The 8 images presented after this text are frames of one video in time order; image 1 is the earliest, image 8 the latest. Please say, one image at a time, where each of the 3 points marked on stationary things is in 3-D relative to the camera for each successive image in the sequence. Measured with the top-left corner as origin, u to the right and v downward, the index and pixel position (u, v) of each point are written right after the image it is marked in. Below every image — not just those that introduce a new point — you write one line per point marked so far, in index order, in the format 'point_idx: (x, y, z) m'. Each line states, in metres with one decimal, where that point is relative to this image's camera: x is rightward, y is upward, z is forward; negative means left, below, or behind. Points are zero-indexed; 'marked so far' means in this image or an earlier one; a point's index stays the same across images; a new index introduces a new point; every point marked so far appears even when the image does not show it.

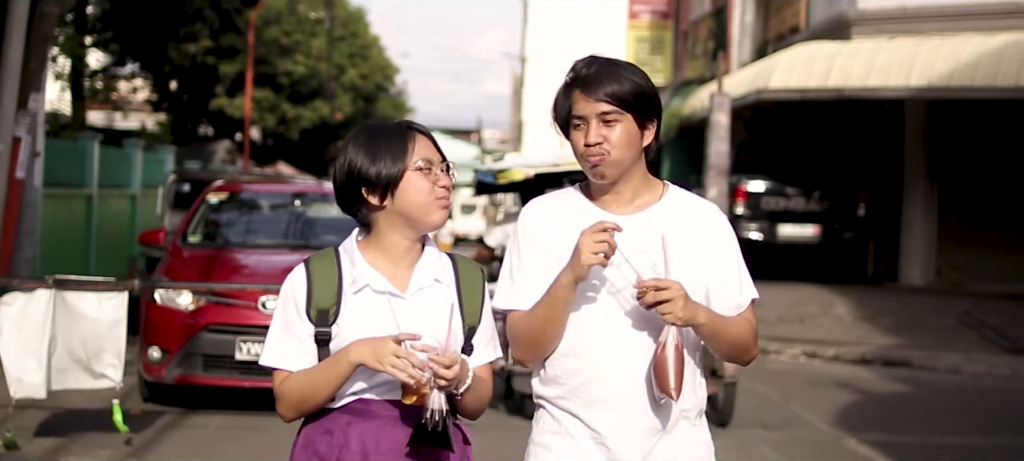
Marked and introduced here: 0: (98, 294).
0: (-2.2, -0.3, +6.7) m
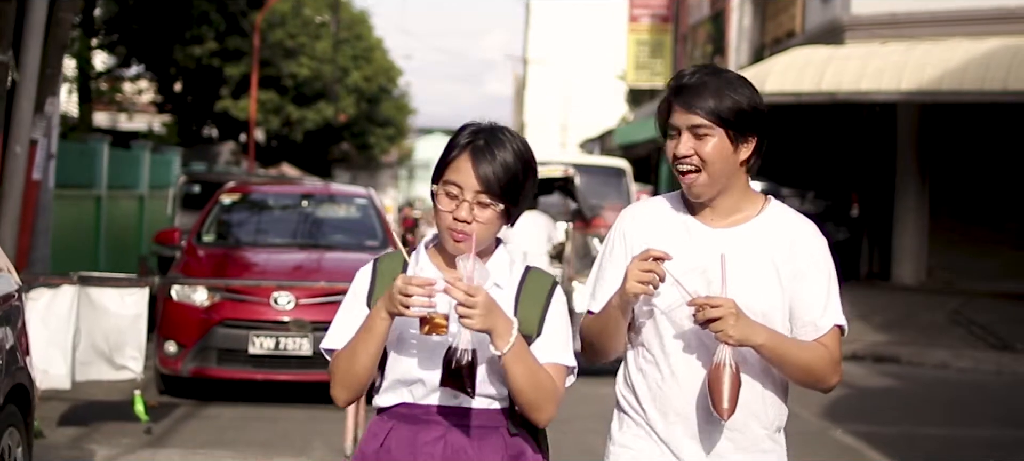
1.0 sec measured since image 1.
0: (-2.2, -0.3, +7.1) m
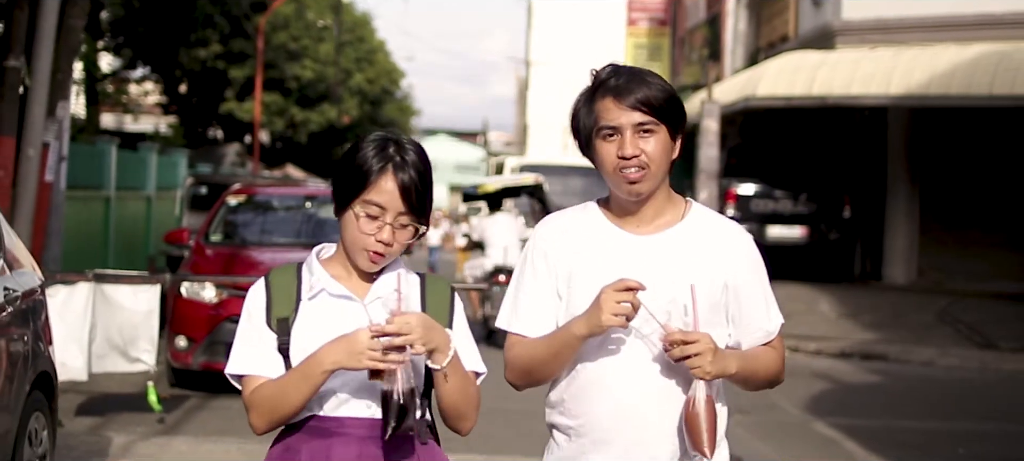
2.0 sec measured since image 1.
0: (-2.2, -0.3, +7.4) m
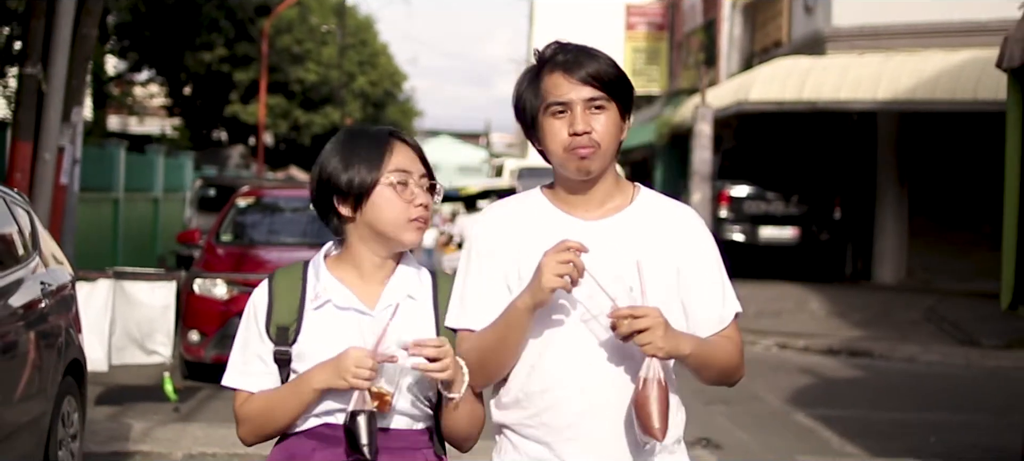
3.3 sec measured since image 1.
0: (-2.2, -0.3, +7.9) m
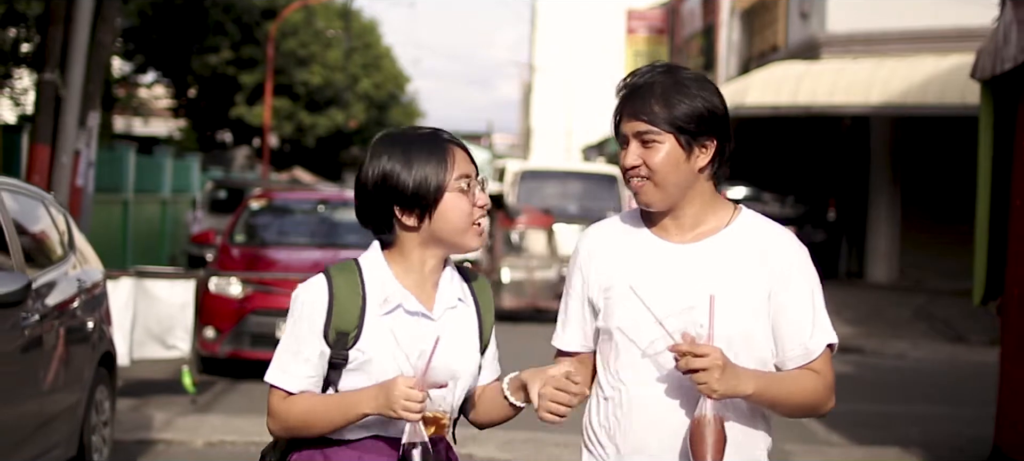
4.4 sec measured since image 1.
0: (-2.2, -0.3, +8.3) m
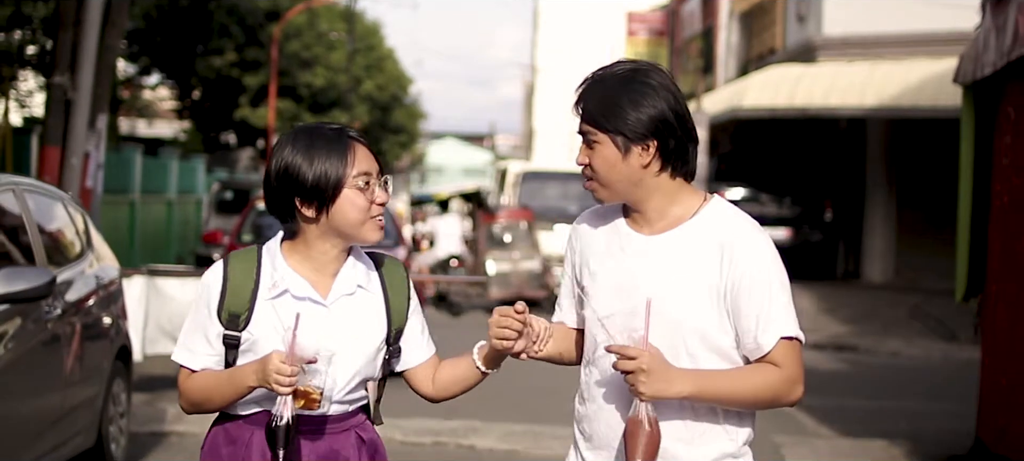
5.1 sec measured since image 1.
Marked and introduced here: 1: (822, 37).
0: (-2.2, -0.3, +8.6) m
1: (+4.3, +2.7, +17.8) m
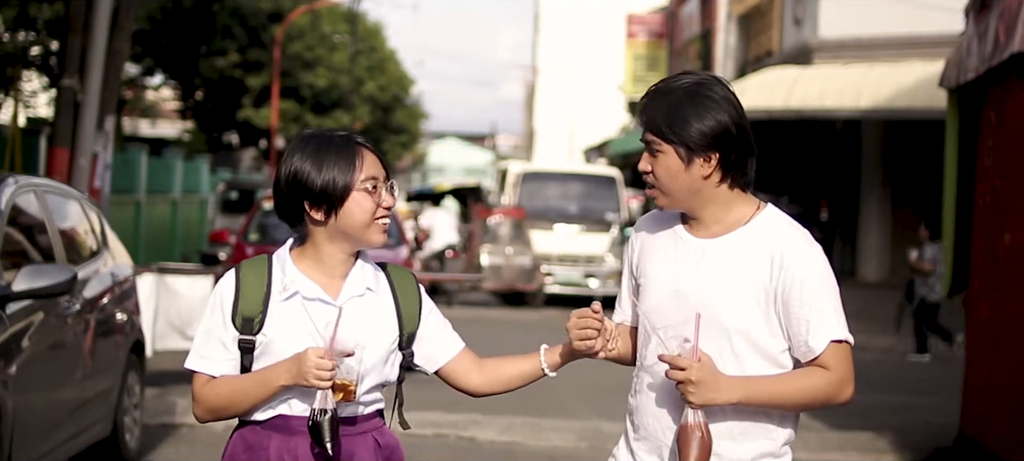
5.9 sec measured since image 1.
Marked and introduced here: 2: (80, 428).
0: (-2.2, -0.3, +8.8) m
1: (+4.4, +2.7, +18.0) m
2: (-2.0, -0.9, +6.0) m
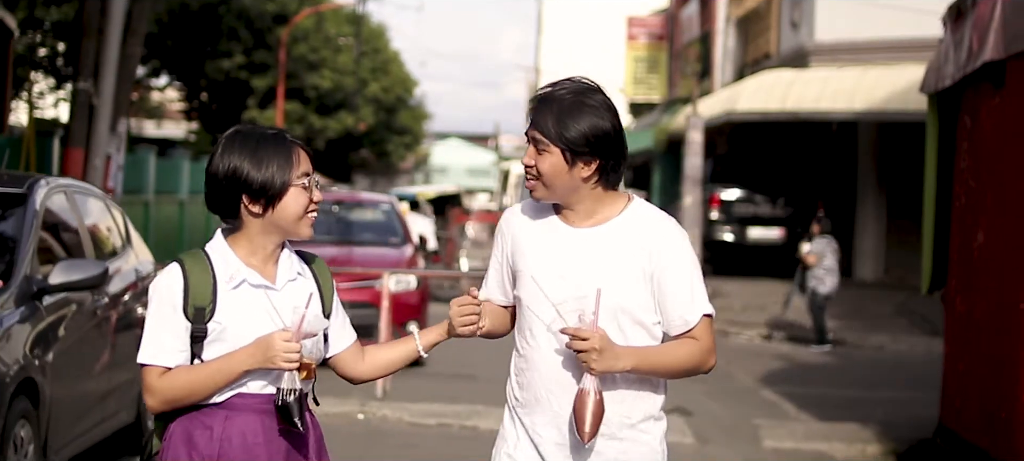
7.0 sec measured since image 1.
0: (-2.2, -0.3, +9.2) m
1: (+4.4, +2.7, +18.4) m
2: (-2.0, -0.9, +6.3) m
